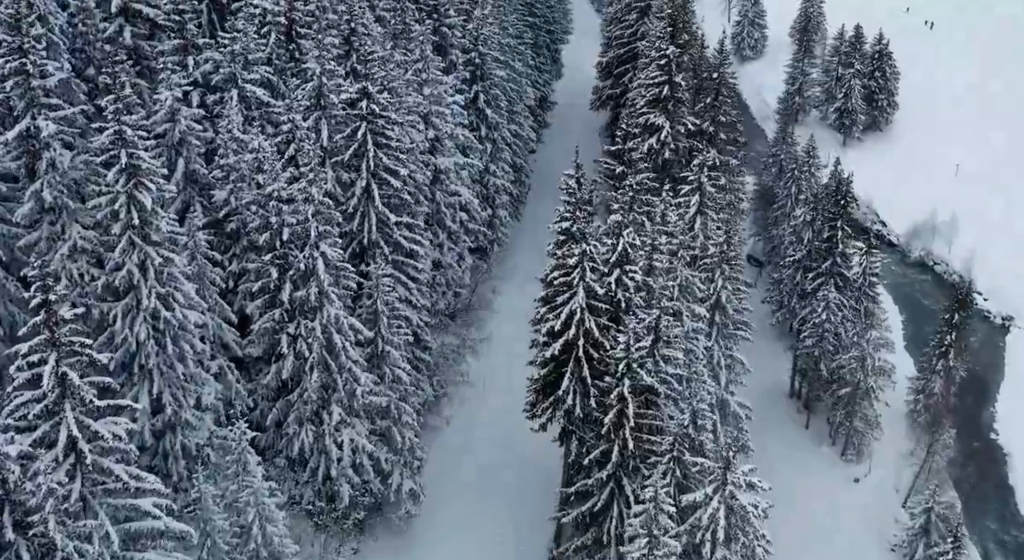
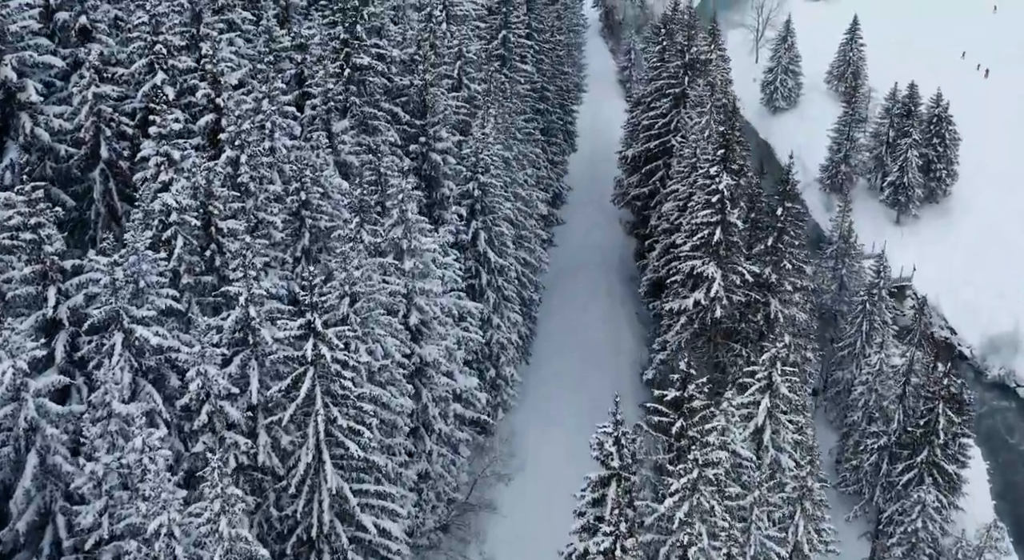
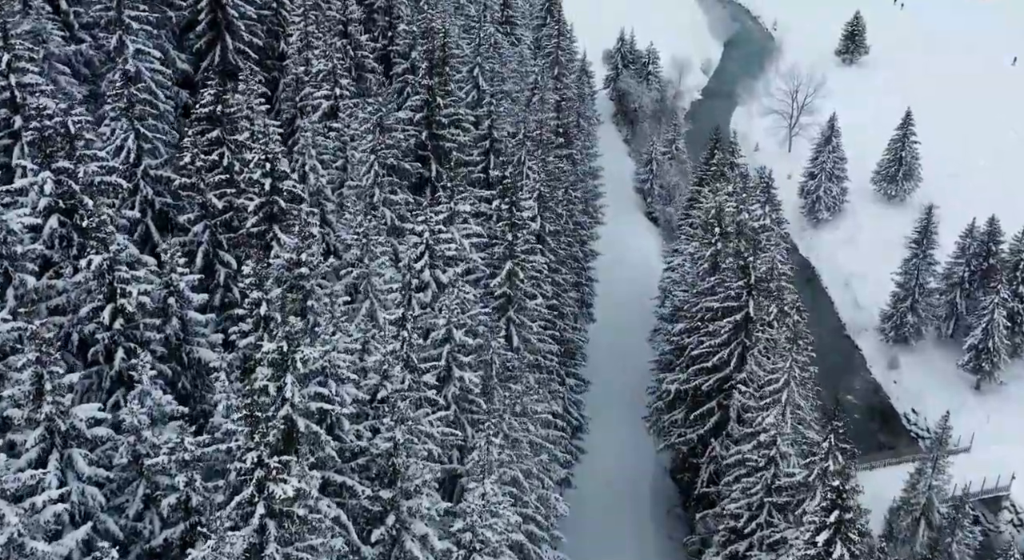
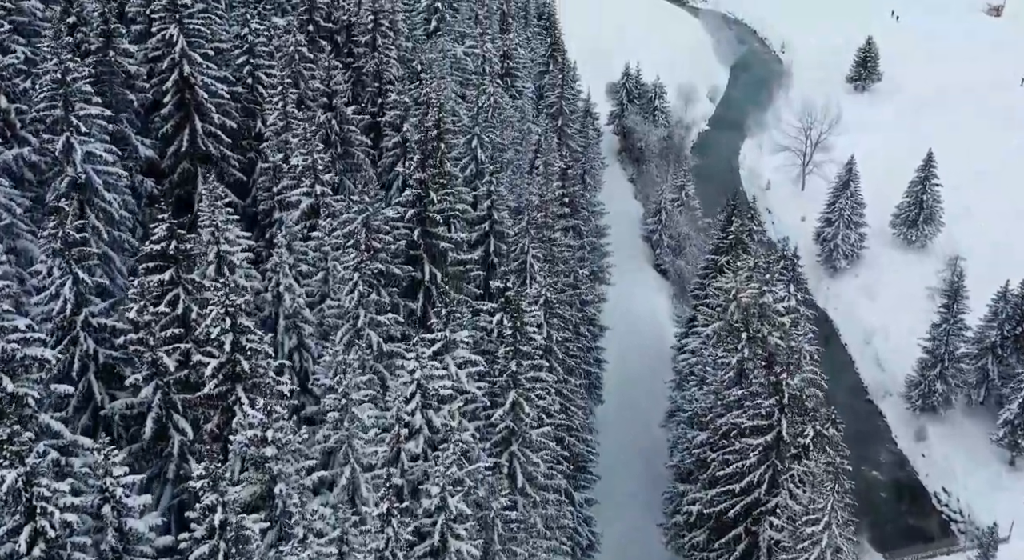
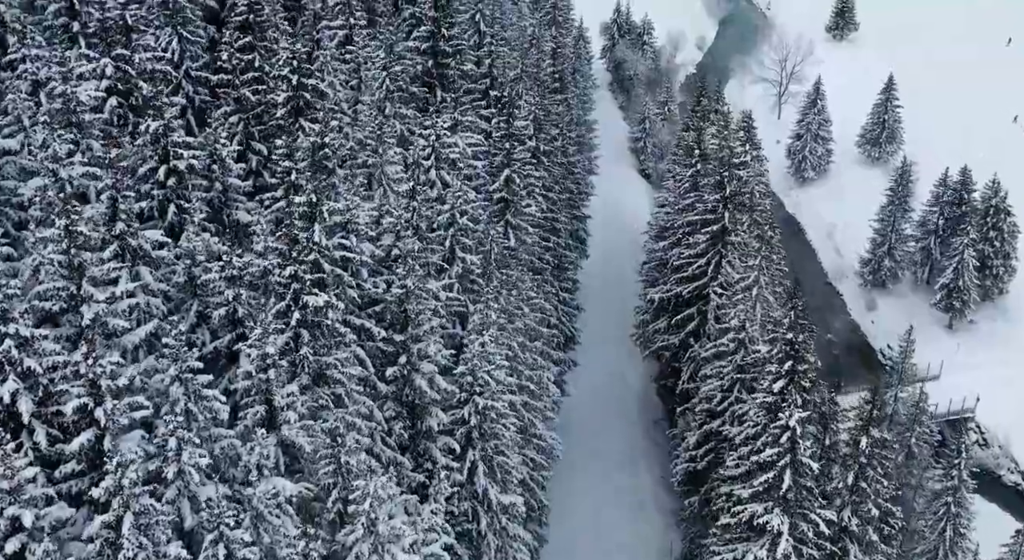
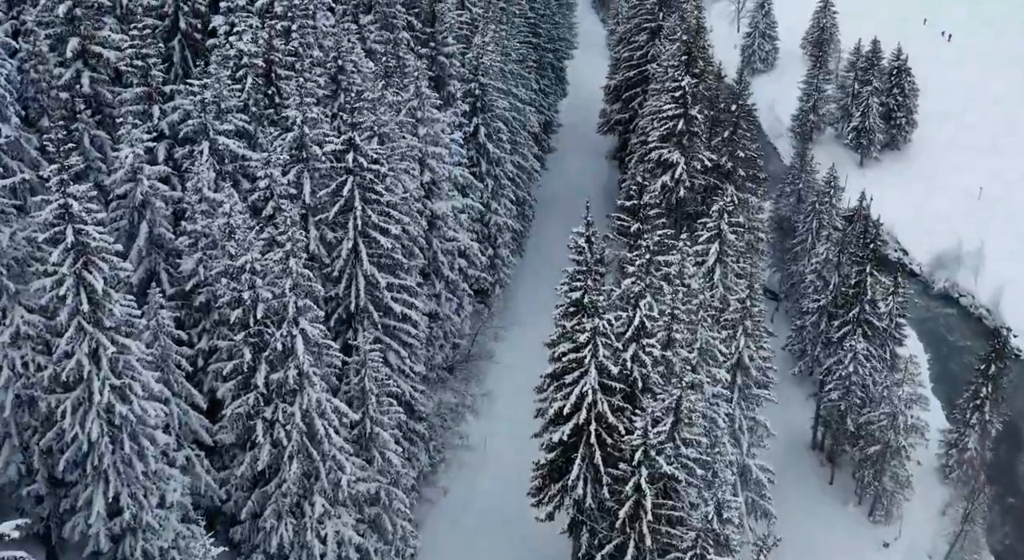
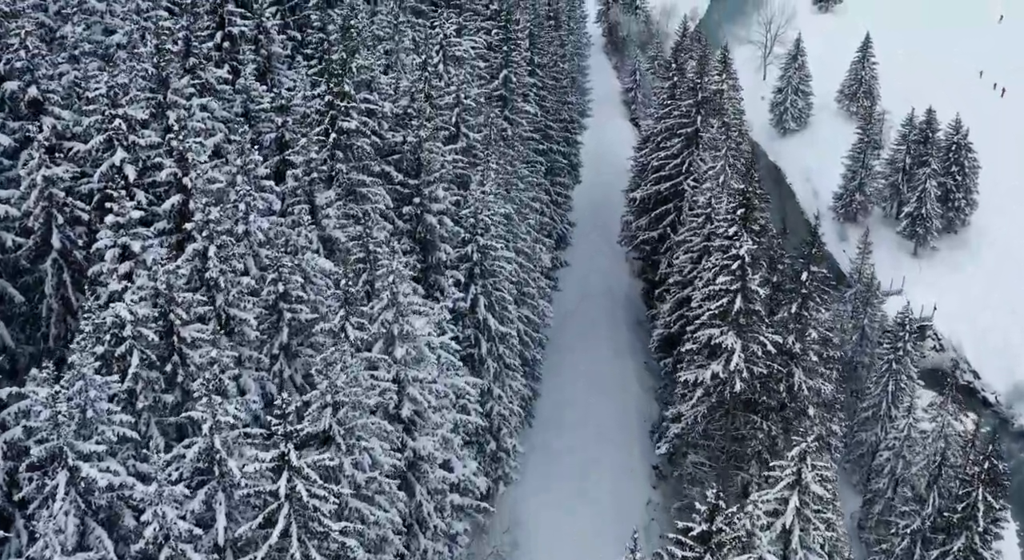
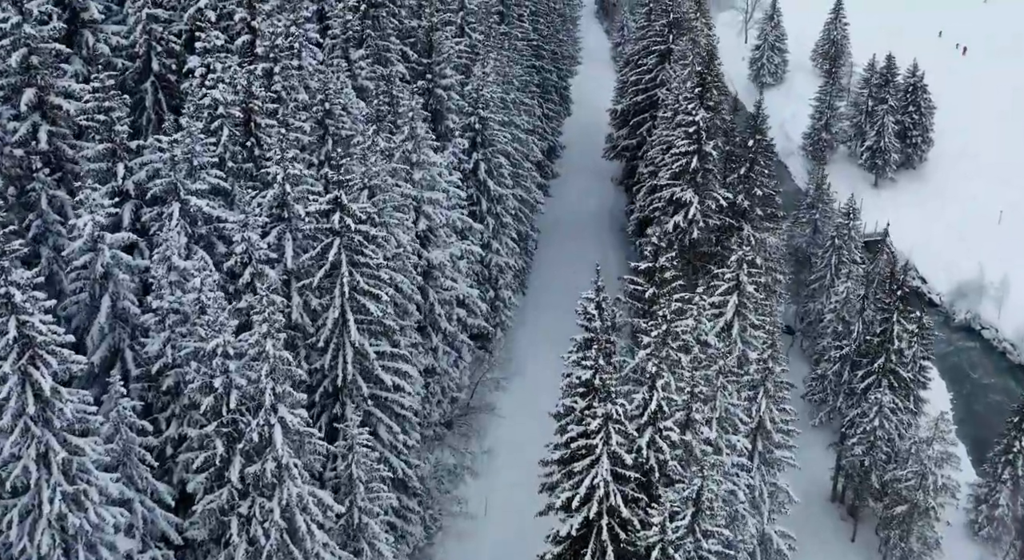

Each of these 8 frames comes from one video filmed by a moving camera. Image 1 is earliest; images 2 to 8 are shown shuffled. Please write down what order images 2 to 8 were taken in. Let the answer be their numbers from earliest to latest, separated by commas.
6, 8, 2, 7, 5, 3, 4
